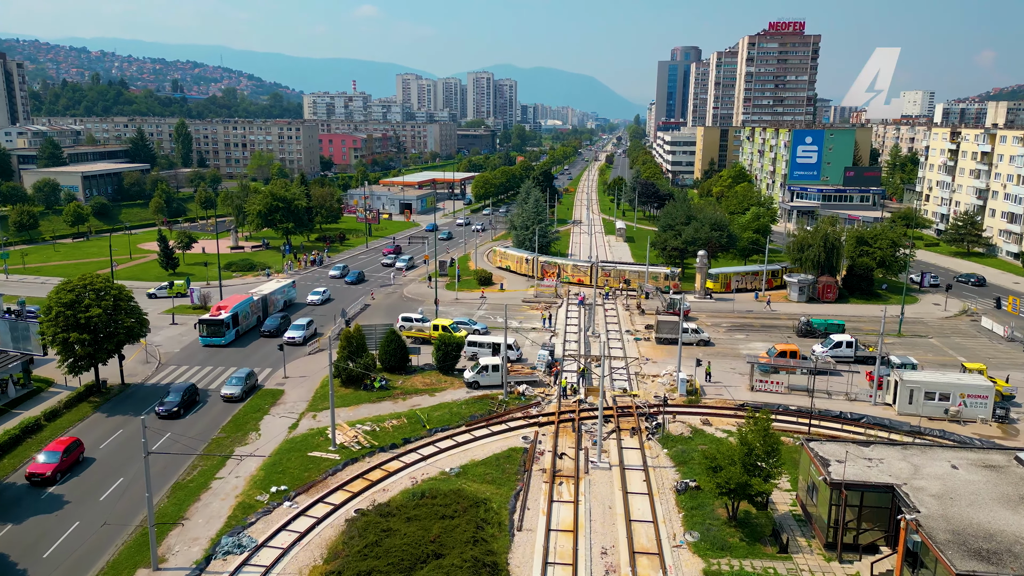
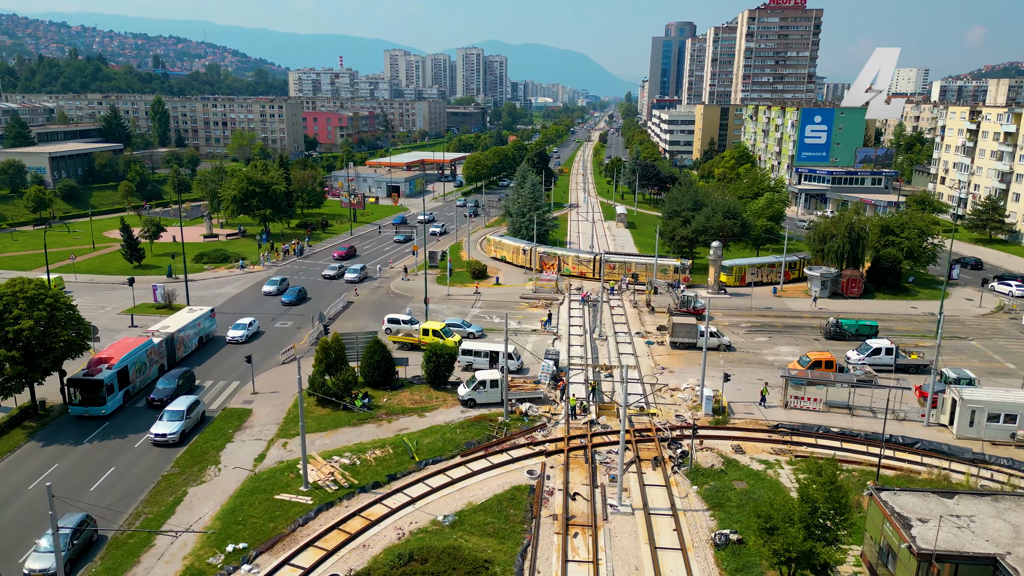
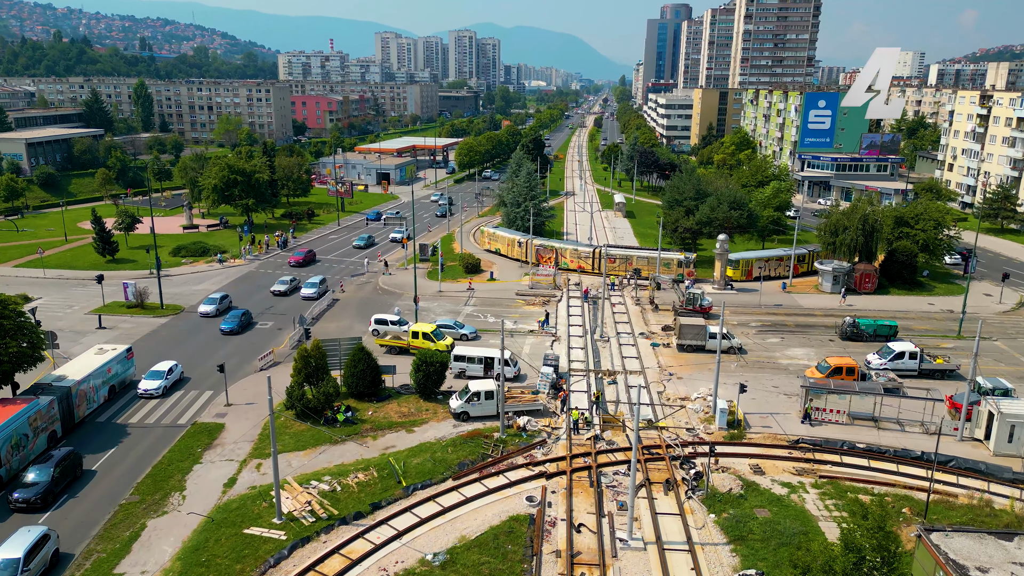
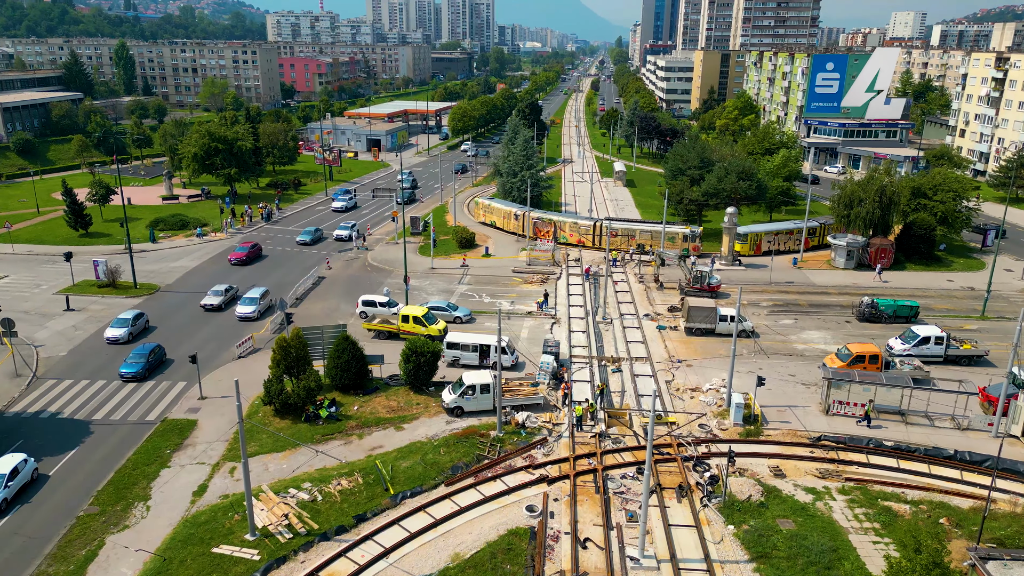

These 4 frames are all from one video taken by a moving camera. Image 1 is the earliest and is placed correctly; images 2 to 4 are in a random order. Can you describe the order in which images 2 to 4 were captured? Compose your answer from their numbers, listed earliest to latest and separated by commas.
2, 3, 4
